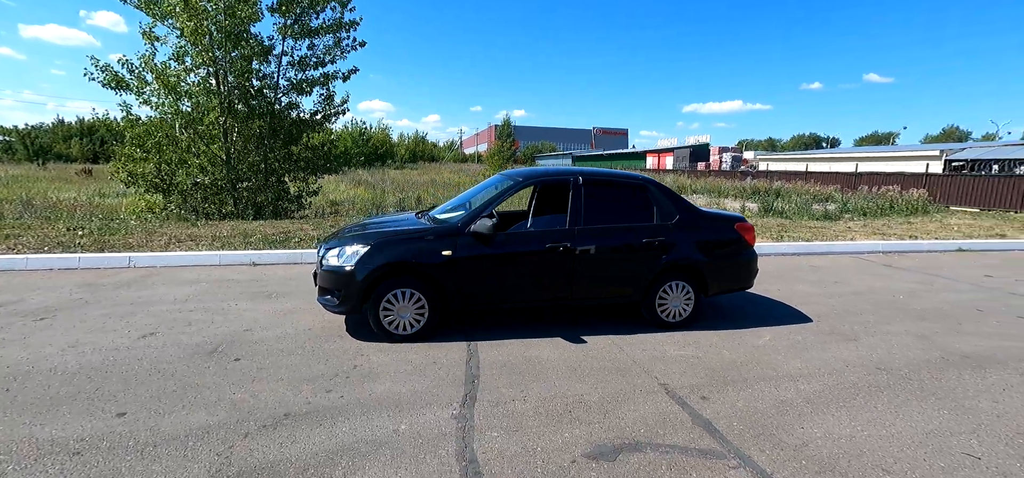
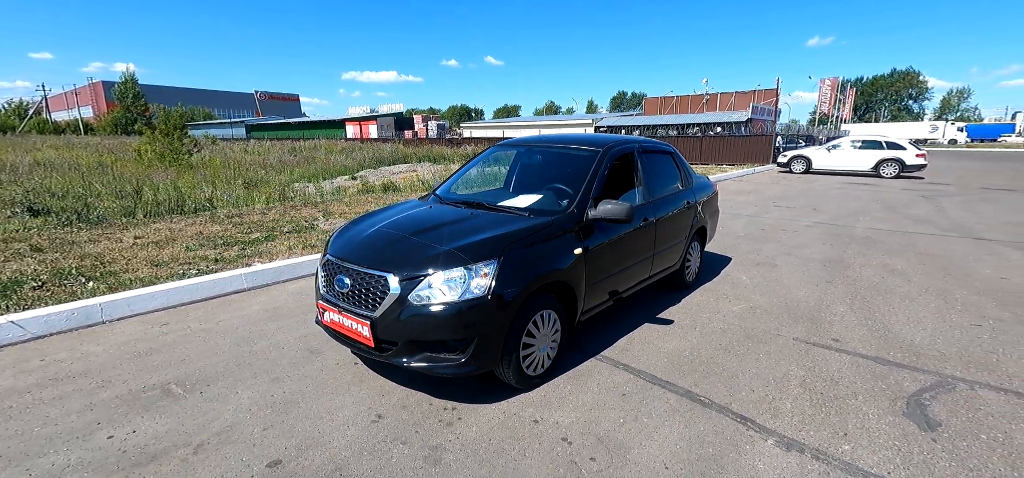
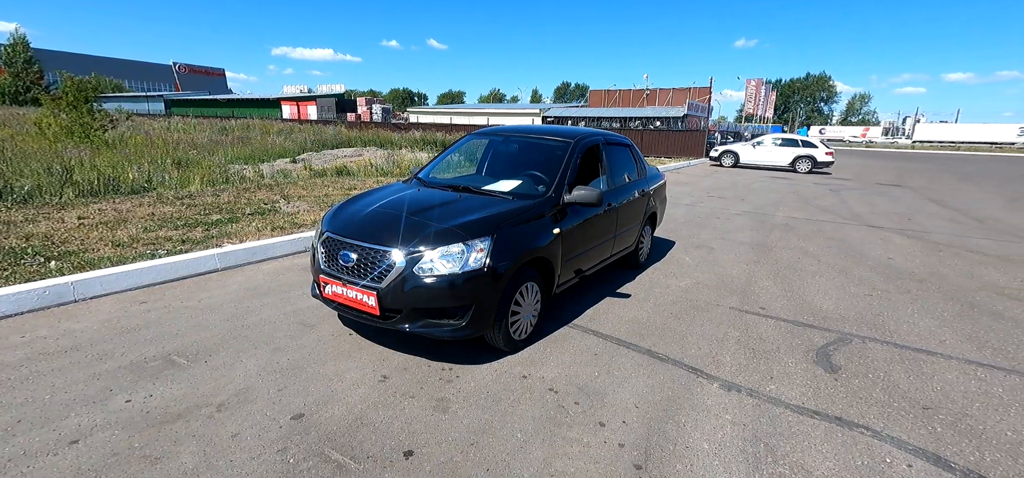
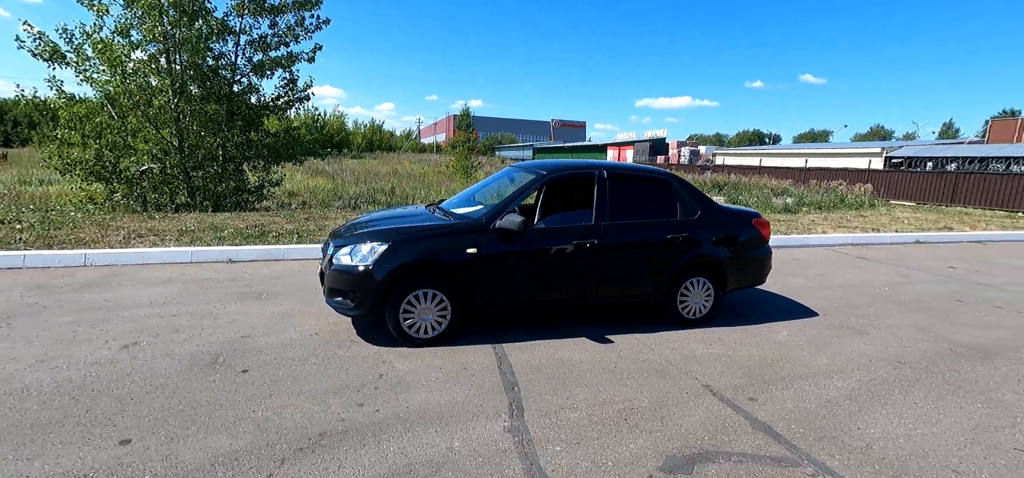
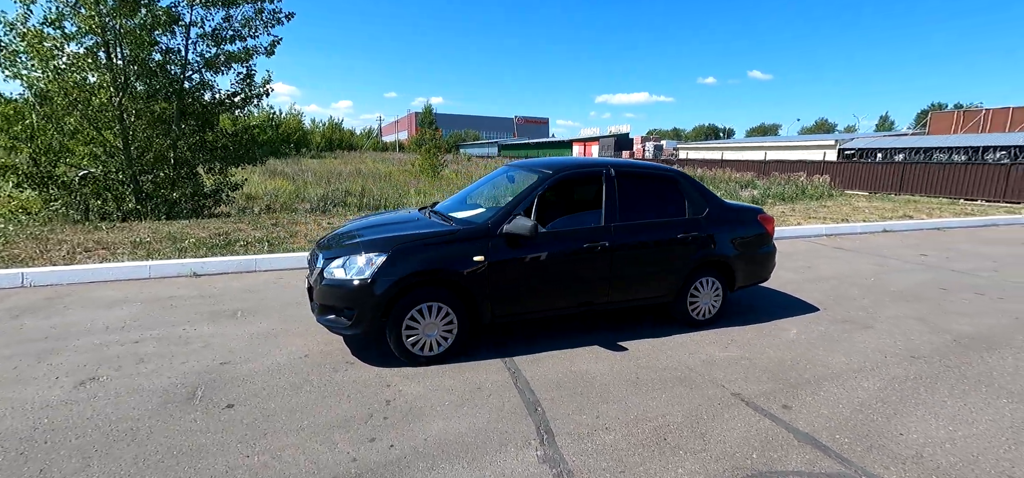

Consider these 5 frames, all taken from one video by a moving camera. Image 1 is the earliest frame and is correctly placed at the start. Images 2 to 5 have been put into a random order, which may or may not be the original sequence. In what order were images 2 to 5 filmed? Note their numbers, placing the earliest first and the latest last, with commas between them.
4, 5, 2, 3
